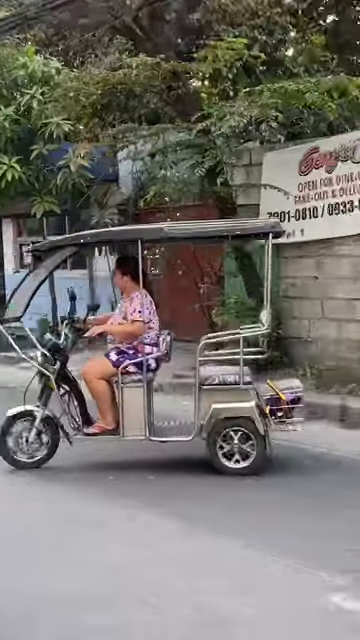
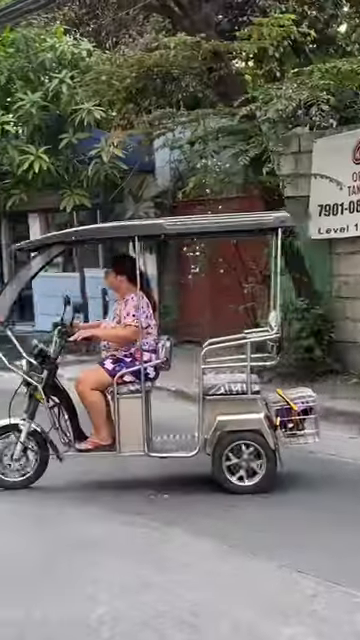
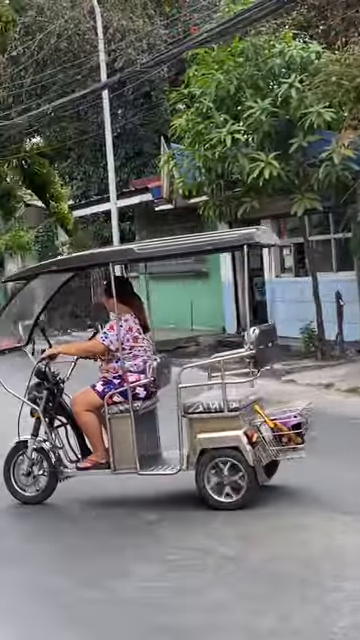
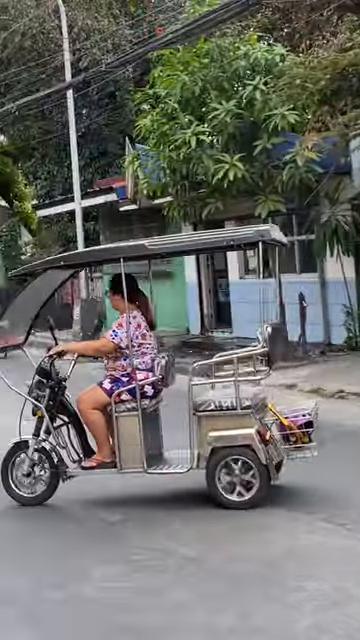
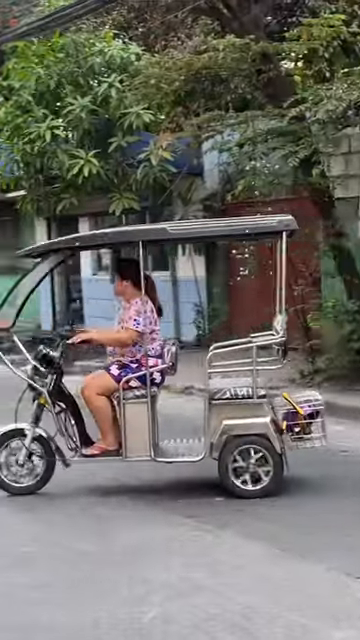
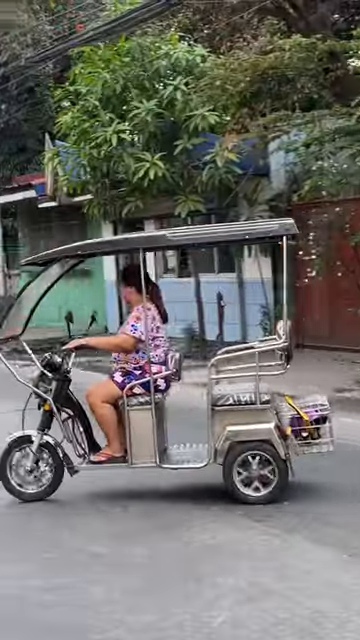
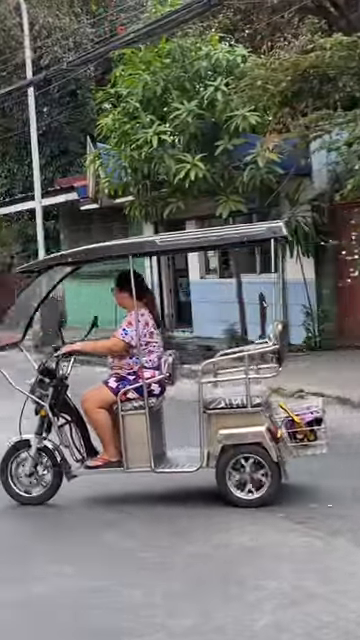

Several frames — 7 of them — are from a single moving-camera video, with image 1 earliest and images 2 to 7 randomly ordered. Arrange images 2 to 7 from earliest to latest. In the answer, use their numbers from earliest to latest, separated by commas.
2, 5, 6, 7, 4, 3
